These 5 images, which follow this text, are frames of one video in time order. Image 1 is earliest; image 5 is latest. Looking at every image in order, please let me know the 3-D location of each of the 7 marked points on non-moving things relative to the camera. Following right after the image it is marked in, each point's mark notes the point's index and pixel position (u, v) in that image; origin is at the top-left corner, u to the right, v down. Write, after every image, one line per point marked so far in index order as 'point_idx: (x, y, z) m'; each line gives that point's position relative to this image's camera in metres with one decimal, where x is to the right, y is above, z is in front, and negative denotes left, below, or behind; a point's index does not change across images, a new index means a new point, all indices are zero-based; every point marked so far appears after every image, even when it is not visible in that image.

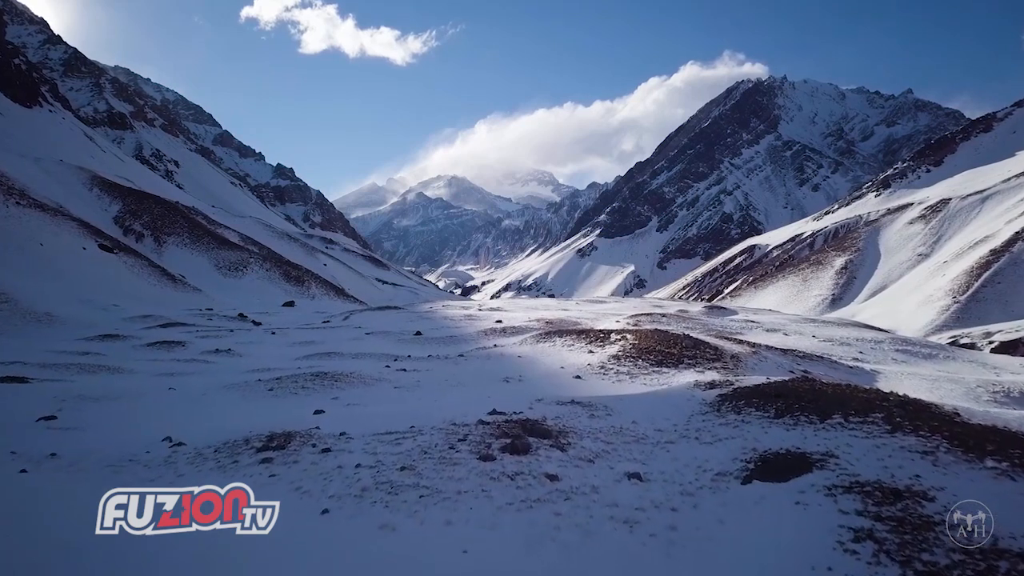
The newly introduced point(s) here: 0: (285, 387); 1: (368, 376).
0: (-8.9, -3.9, +18.1) m
1: (-6.1, -3.8, +19.8) m
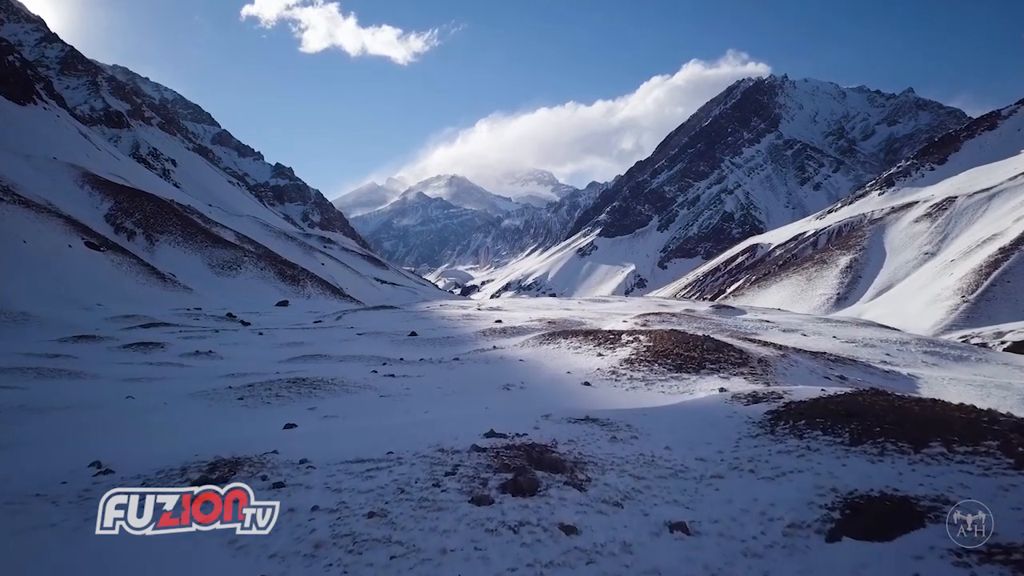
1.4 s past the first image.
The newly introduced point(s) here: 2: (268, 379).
0: (-8.8, -3.7, +16.1) m
1: (-6.1, -3.6, +17.8) m
2: (-9.5, -3.5, +18.2) m
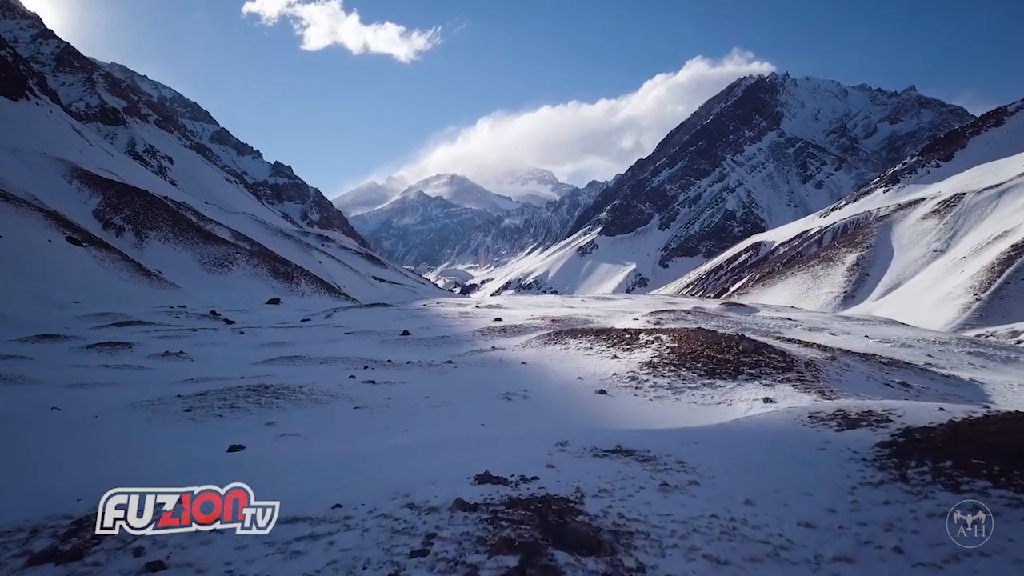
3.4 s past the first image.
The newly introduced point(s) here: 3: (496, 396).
0: (-8.8, -3.4, +13.5) m
1: (-6.1, -3.3, +15.2) m
2: (-9.4, -3.2, +15.7) m
3: (-0.5, -3.6, +15.6) m
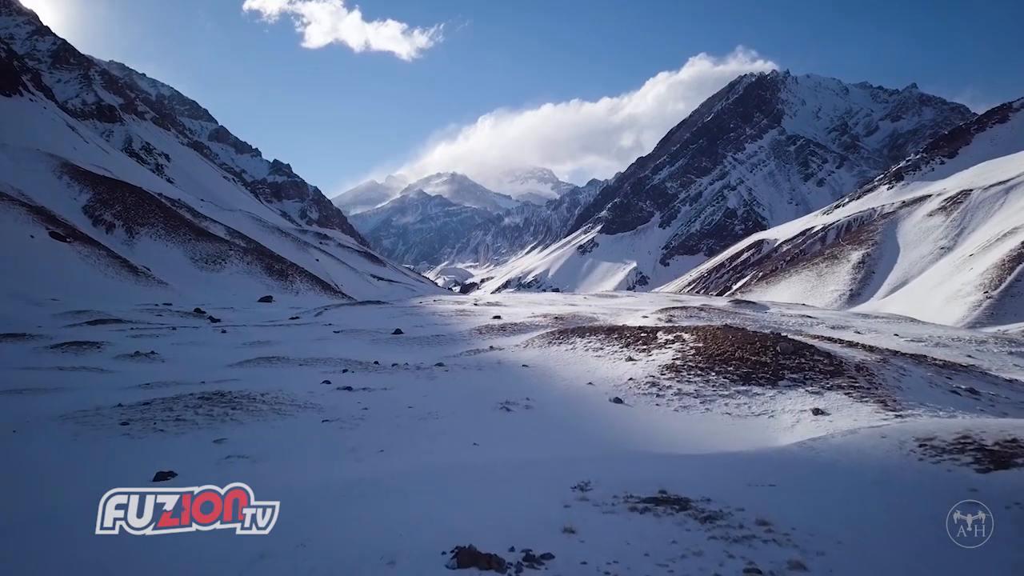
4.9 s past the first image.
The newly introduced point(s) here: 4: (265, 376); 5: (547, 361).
0: (-8.8, -3.2, +11.5) m
1: (-6.1, -3.1, +13.2) m
2: (-9.5, -3.0, +13.6) m
3: (-0.5, -3.3, +13.6) m
4: (-8.5, -3.0, +16.5) m
5: (+1.4, -3.0, +19.1) m
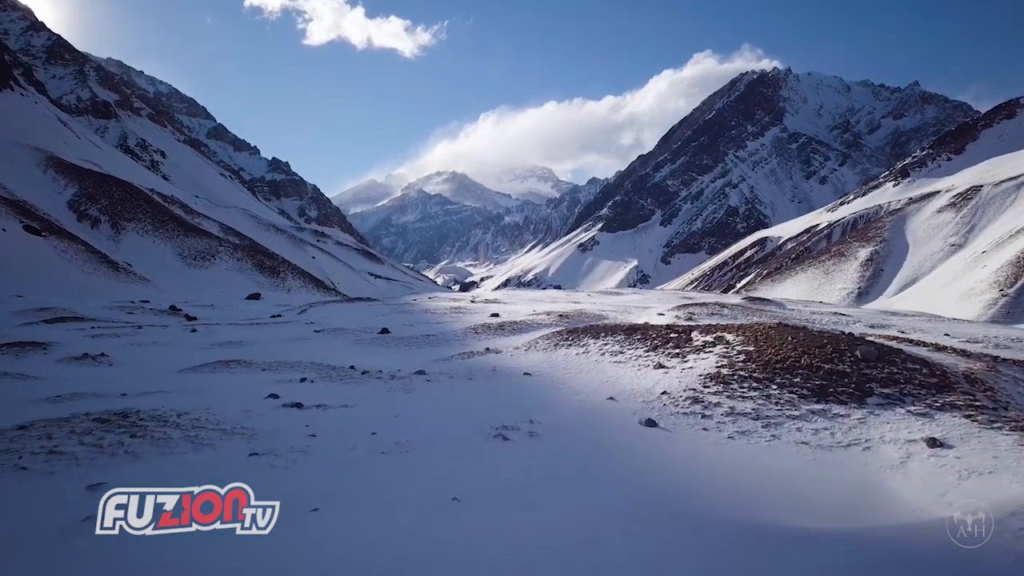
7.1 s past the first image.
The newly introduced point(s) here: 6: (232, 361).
0: (-8.8, -2.9, +8.6) m
1: (-6.1, -2.8, +10.3) m
2: (-9.5, -2.7, +10.7) m
3: (-0.6, -3.0, +10.7) m
4: (-8.6, -2.8, +13.6) m
5: (+1.4, -2.7, +16.2) m
6: (-10.8, -2.9, +18.3) m
